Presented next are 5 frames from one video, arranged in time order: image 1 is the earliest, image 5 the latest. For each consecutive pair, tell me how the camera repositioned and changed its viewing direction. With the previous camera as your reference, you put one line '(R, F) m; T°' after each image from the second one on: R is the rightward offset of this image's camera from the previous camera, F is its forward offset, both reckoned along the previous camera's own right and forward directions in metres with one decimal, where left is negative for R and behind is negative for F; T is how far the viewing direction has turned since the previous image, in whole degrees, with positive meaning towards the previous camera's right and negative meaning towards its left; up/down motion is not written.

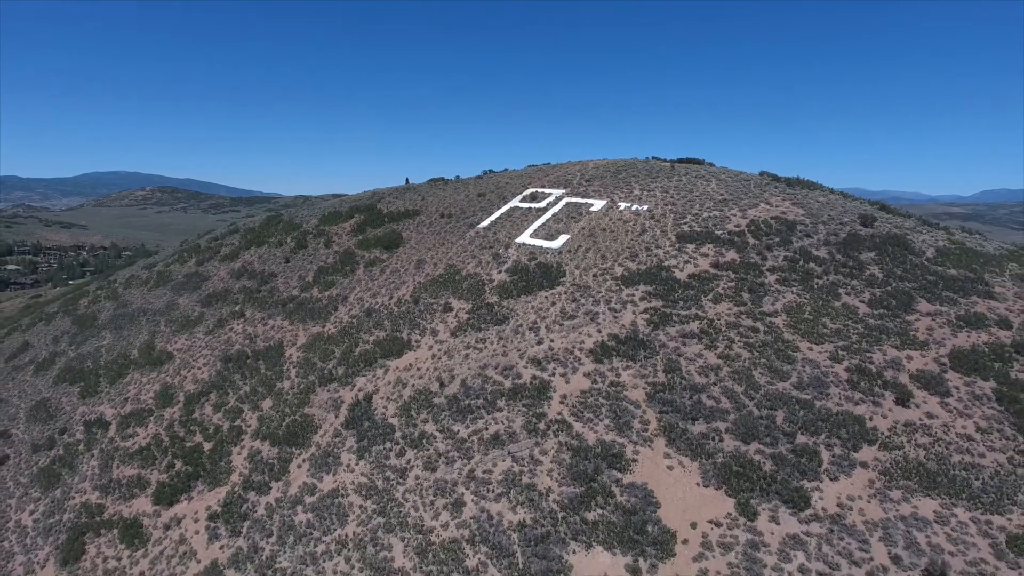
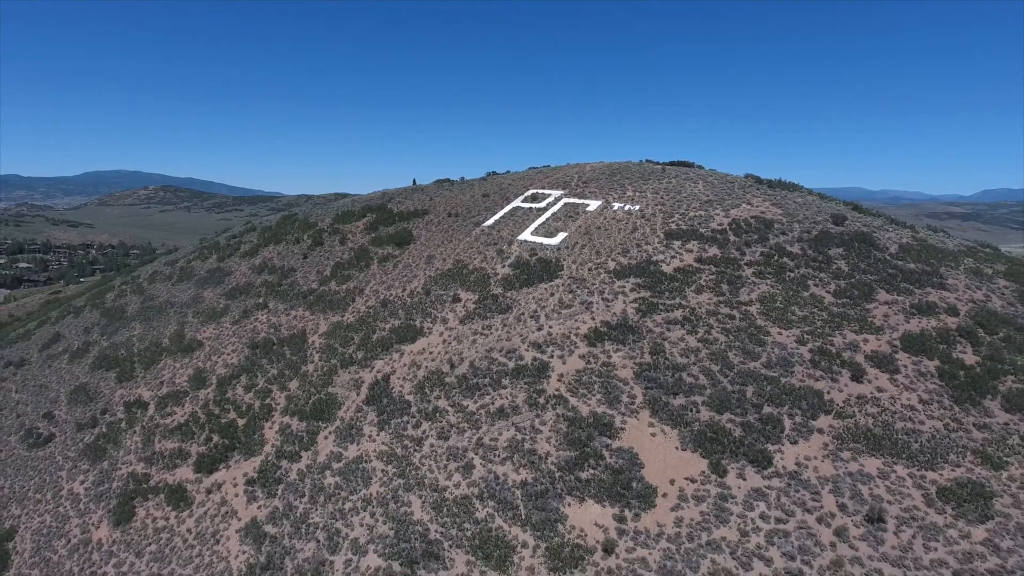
(-0.1, -2.4) m; 0°
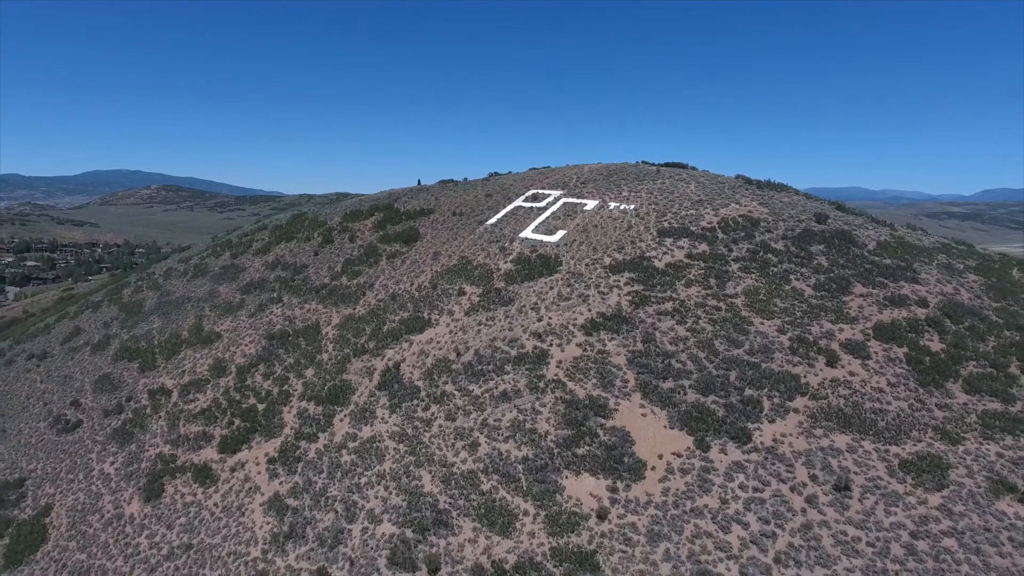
(-0.1, -1.6) m; 0°
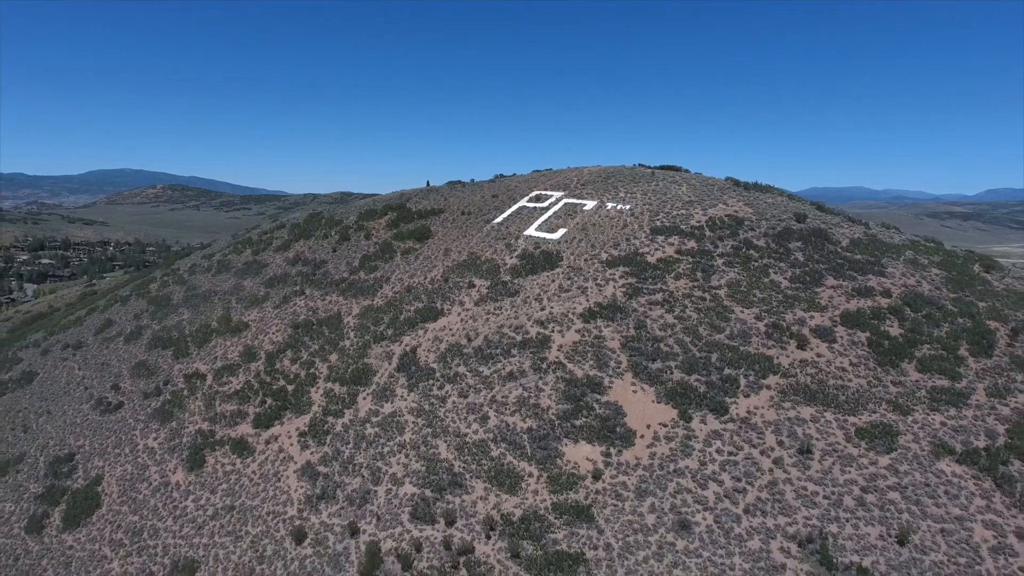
(-0.2, -2.6) m; 0°
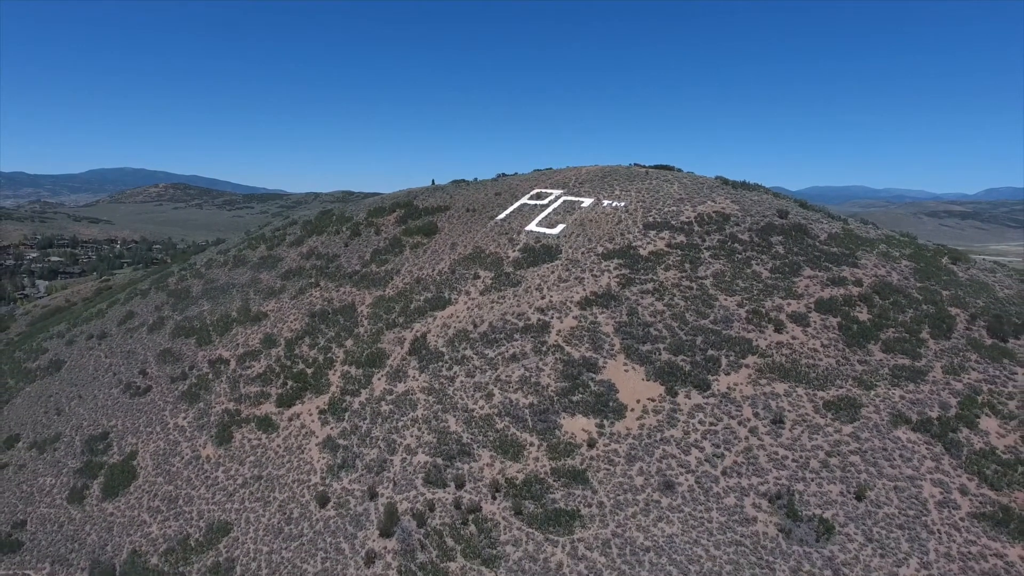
(-0.1, -2.3) m; 0°
